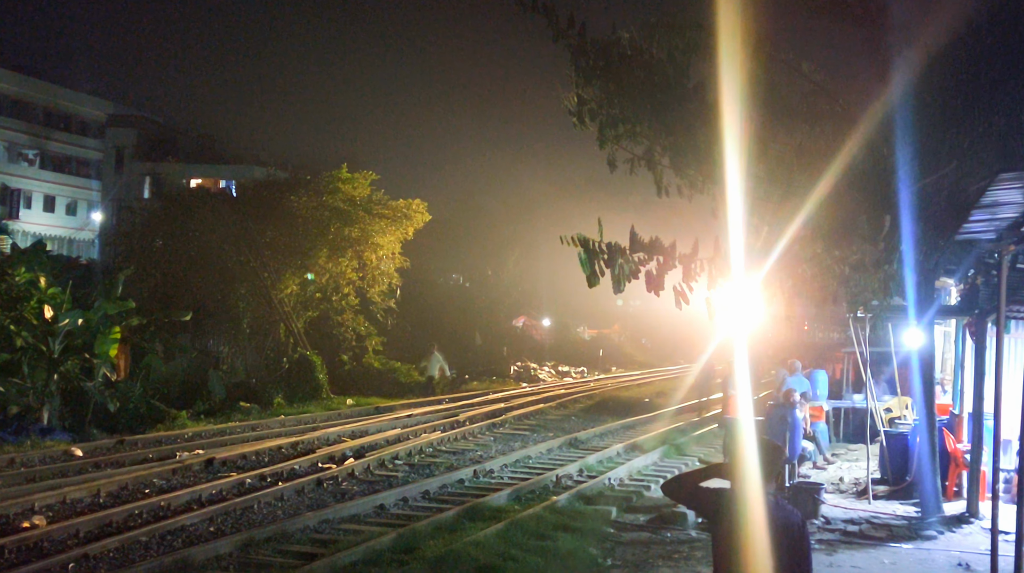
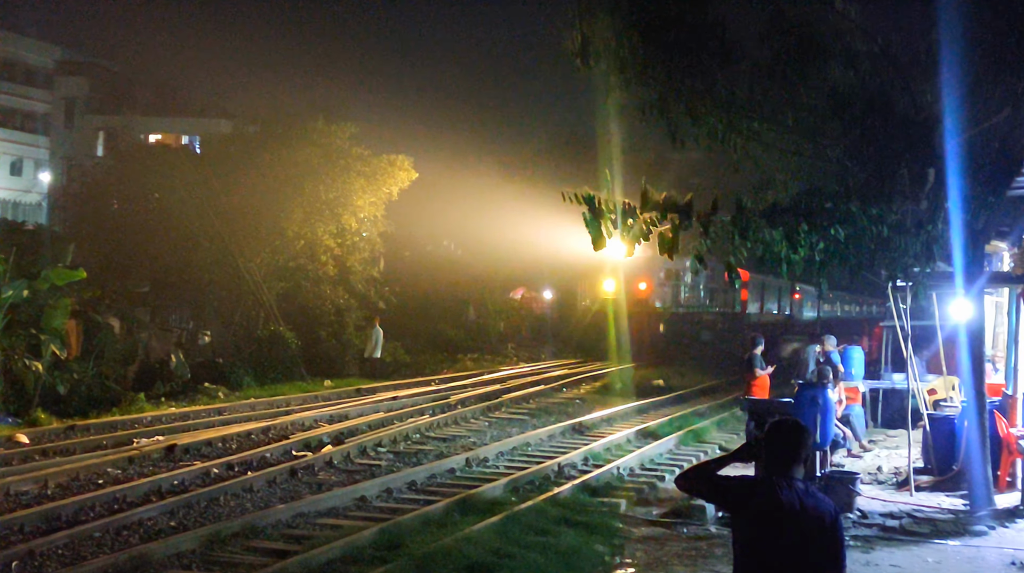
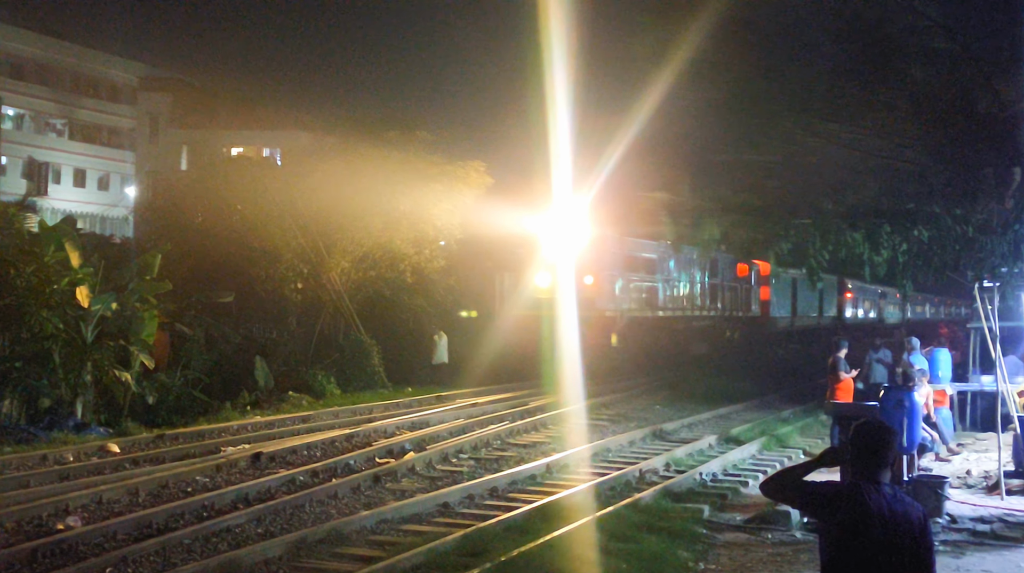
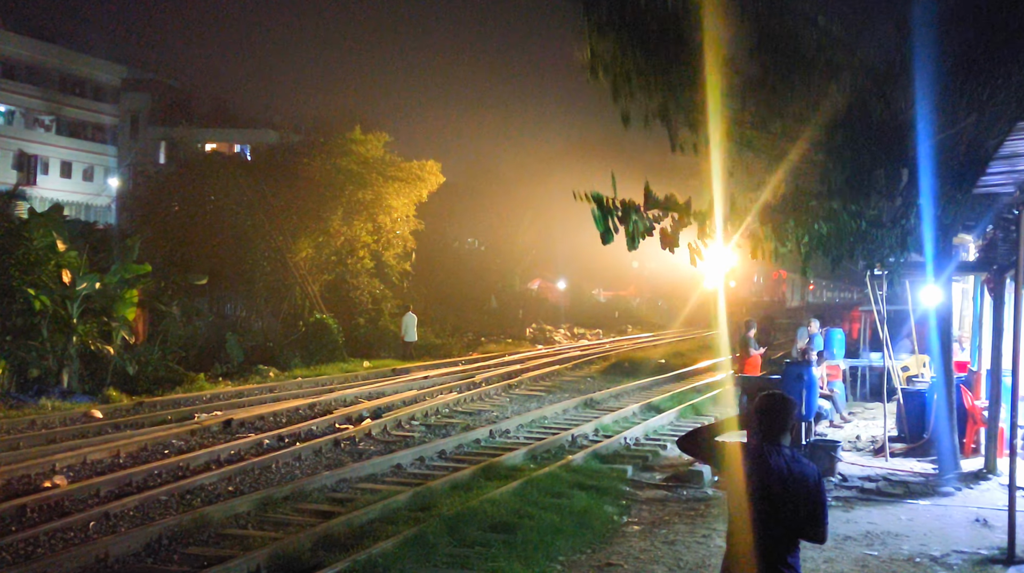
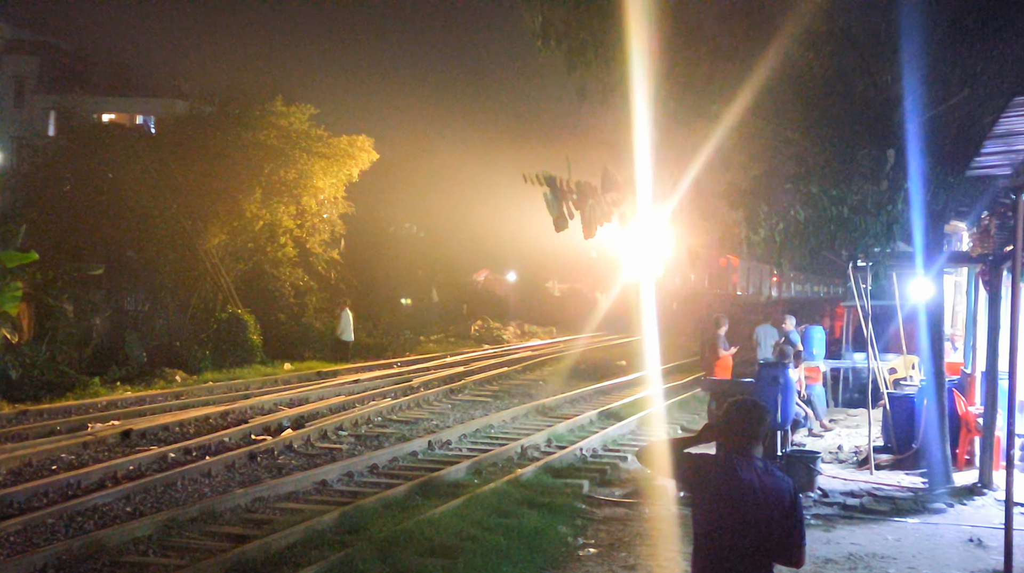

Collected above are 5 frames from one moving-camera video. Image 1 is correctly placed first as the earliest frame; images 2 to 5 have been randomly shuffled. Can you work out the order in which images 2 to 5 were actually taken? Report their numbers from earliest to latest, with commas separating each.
4, 5, 2, 3
